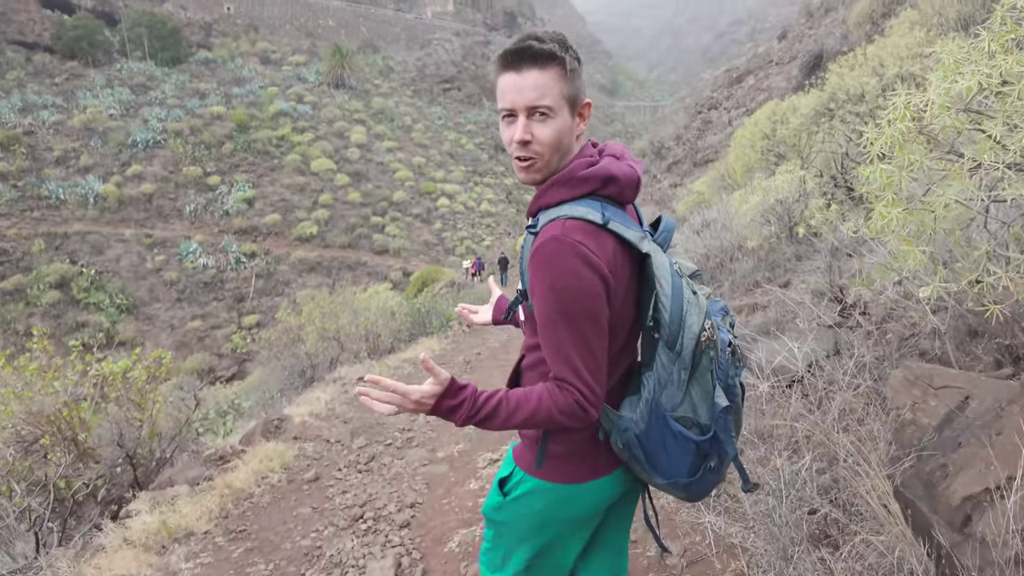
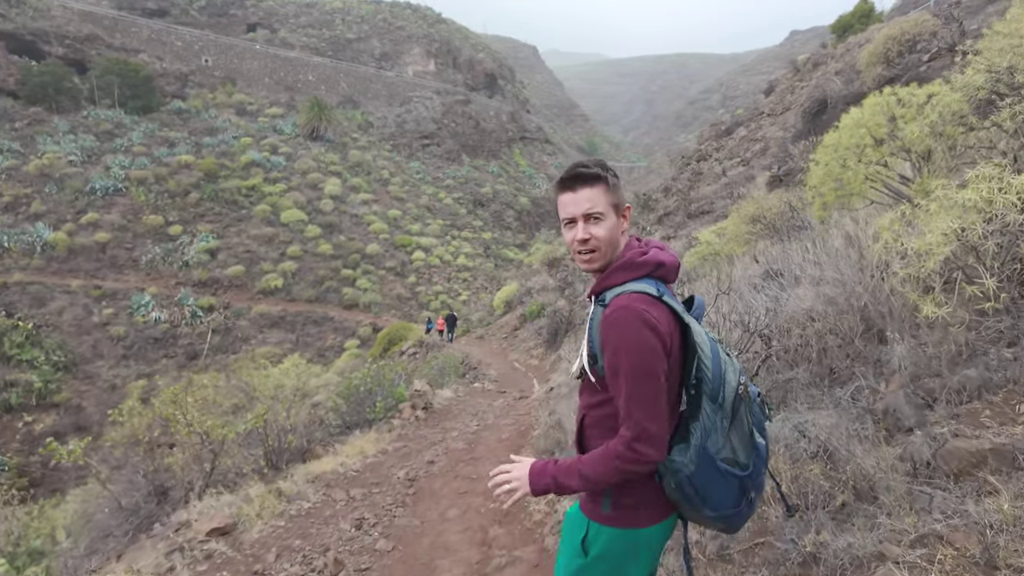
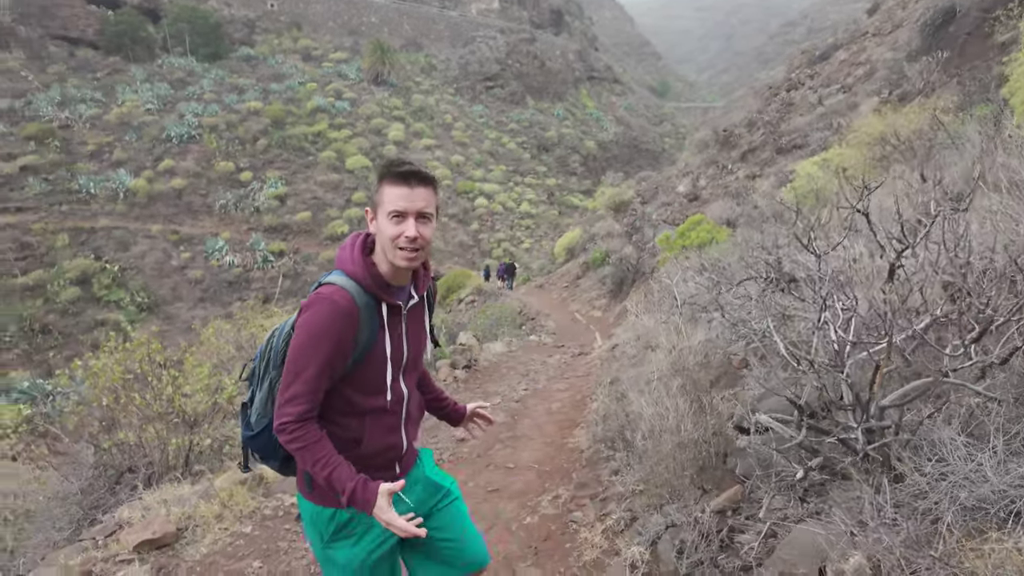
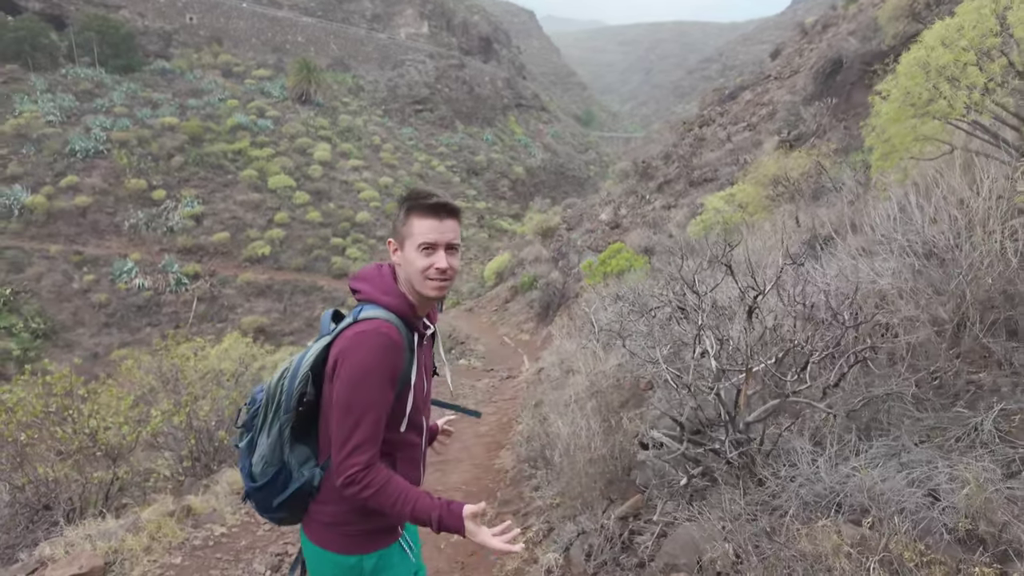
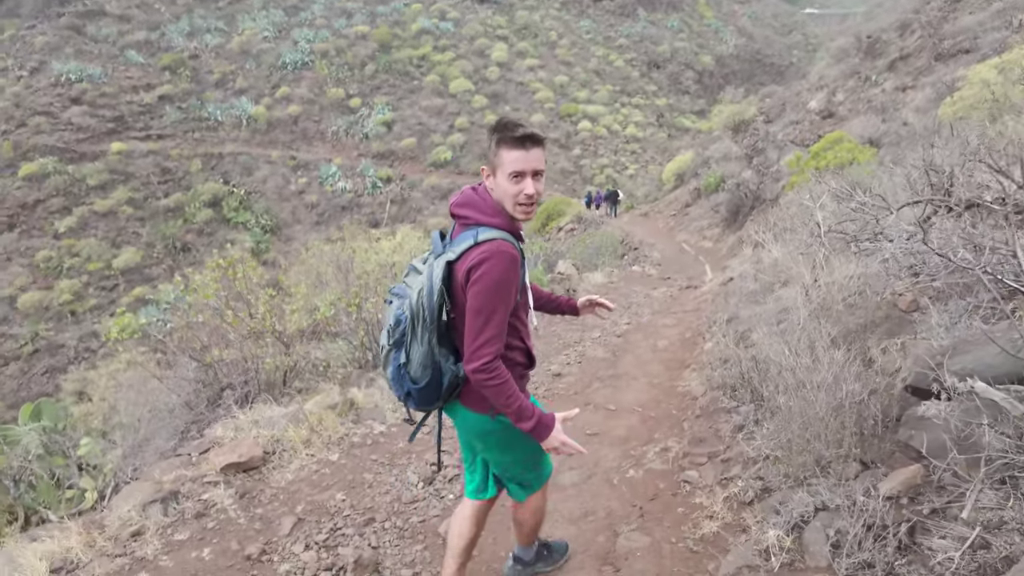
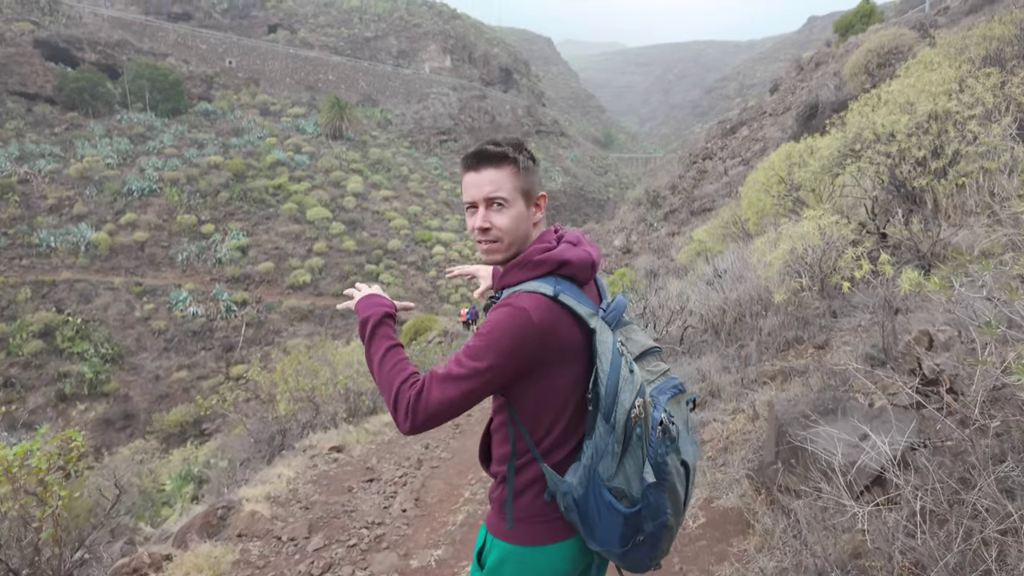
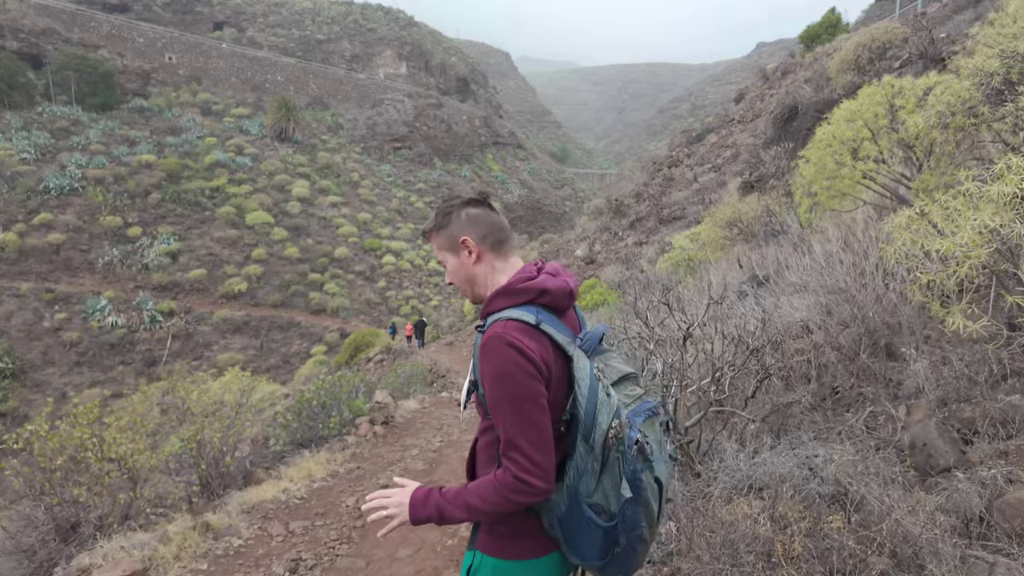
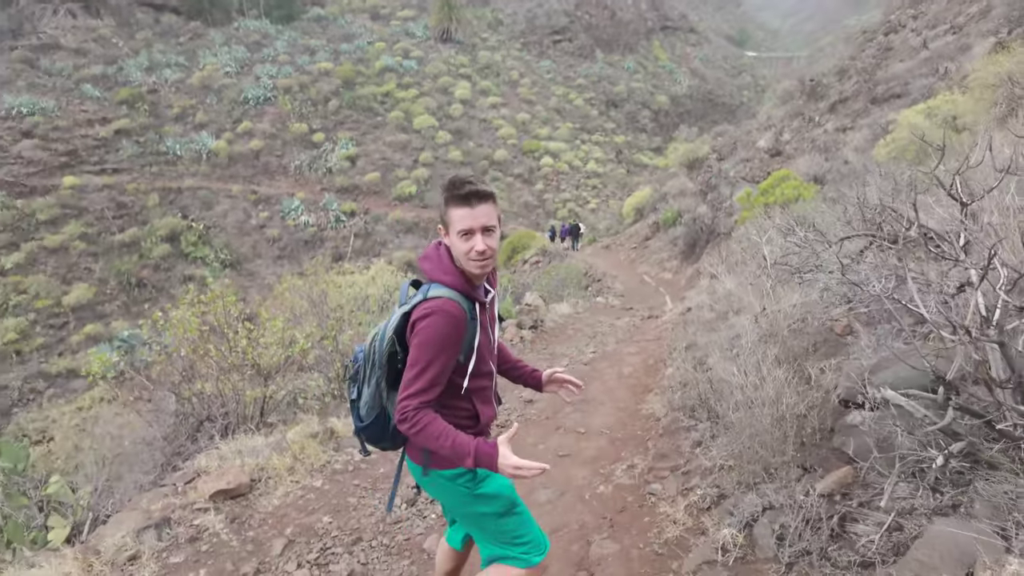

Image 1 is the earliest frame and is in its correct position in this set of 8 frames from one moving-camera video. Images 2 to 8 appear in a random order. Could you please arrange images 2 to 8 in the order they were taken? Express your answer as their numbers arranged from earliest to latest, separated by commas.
6, 2, 7, 4, 3, 8, 5
